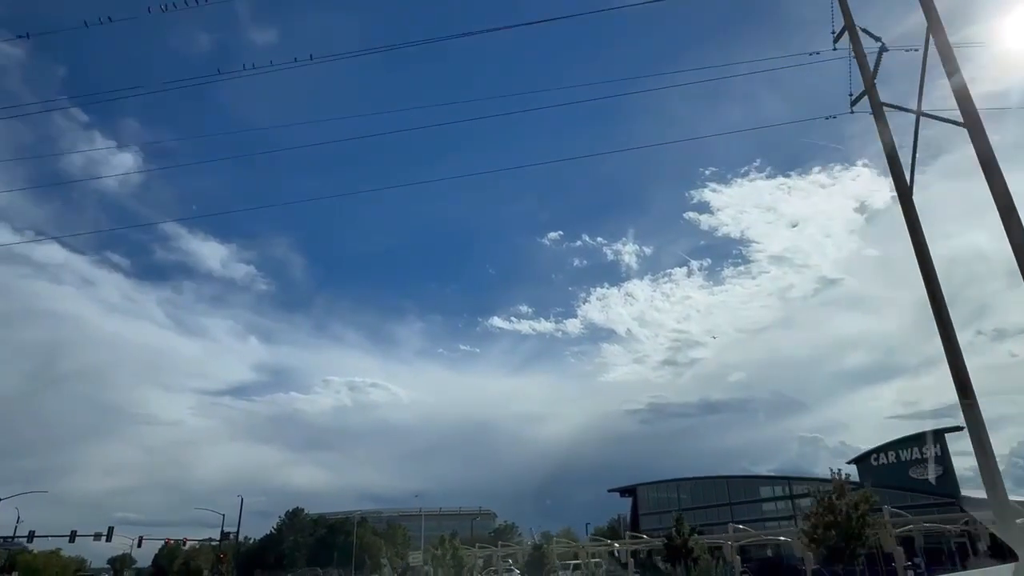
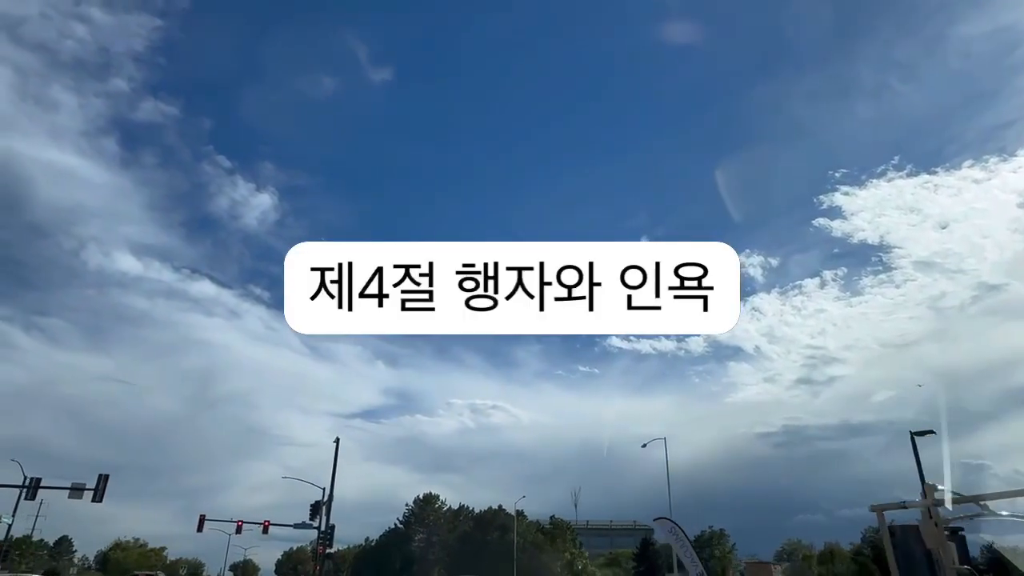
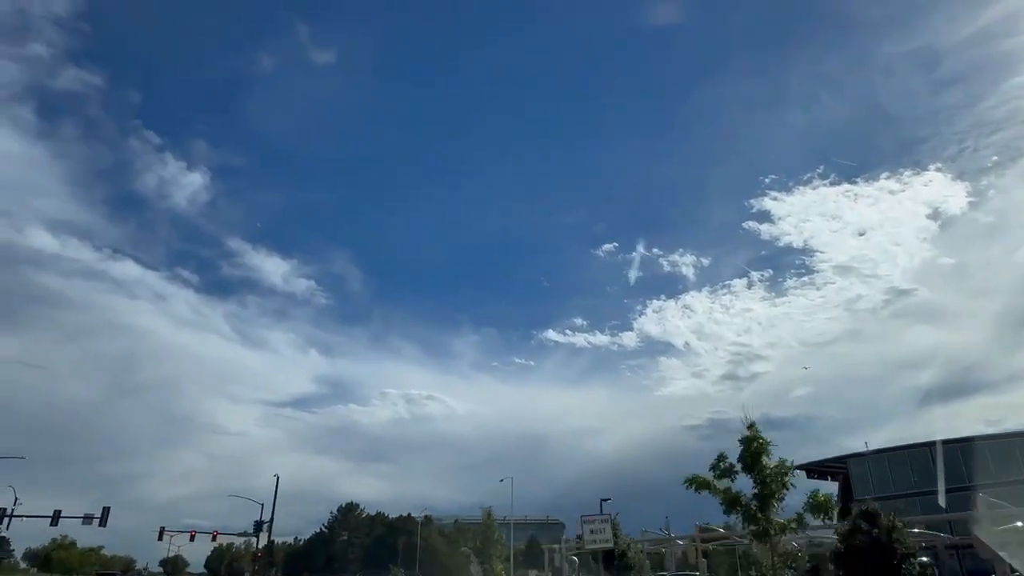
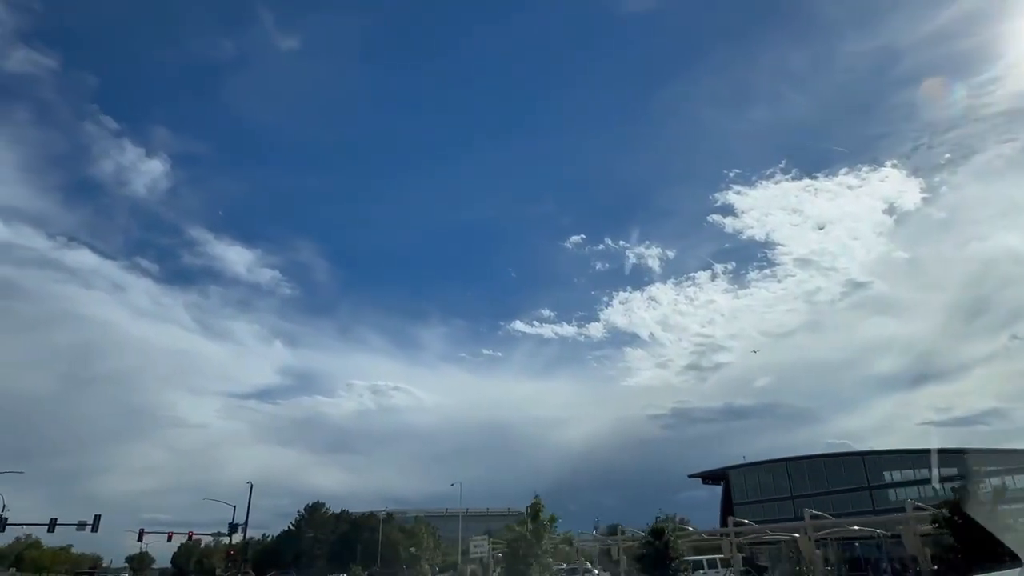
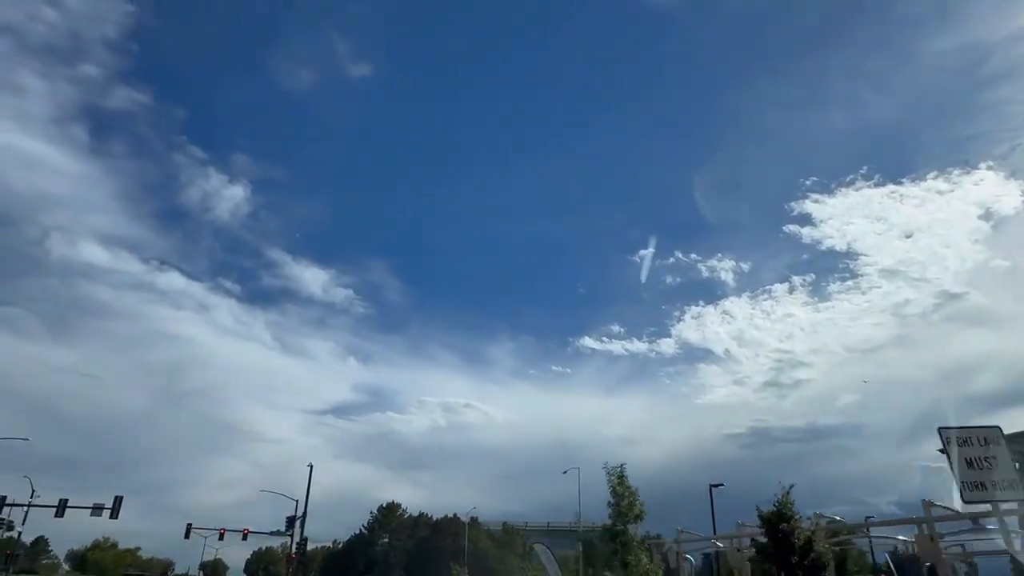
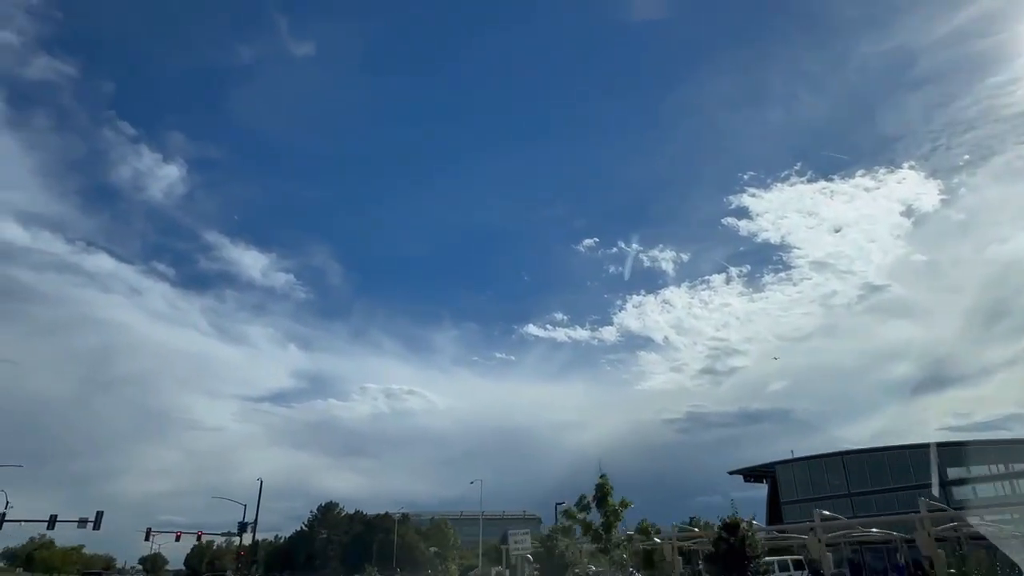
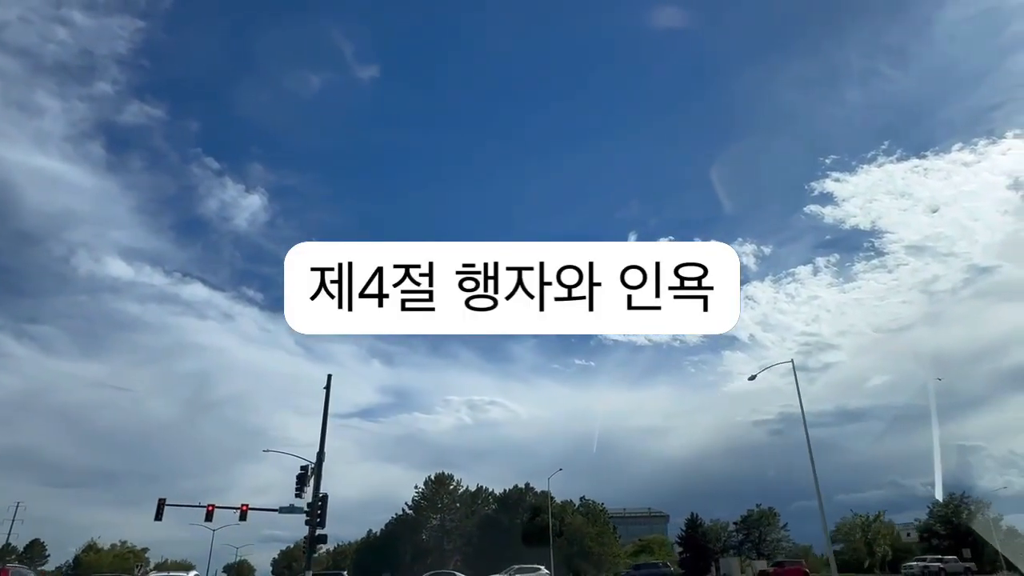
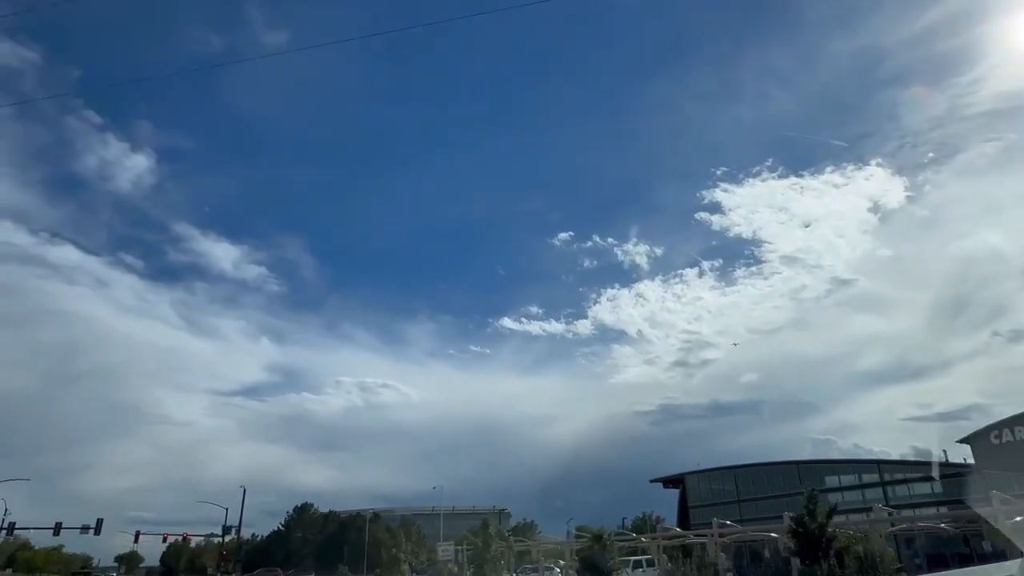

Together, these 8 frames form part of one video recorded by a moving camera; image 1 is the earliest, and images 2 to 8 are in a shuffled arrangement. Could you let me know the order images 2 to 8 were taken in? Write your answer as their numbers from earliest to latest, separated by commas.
8, 4, 6, 3, 5, 2, 7
